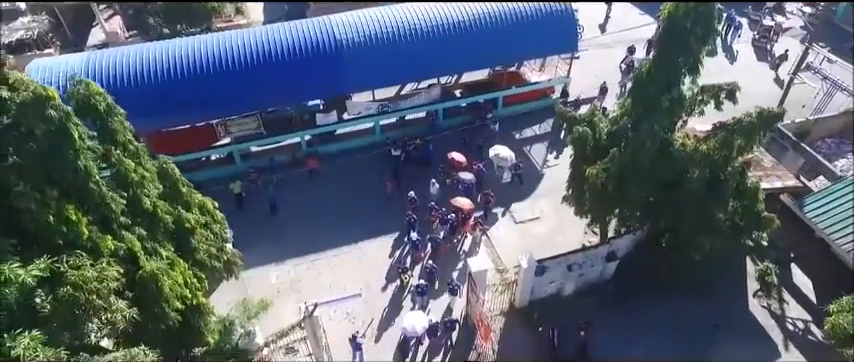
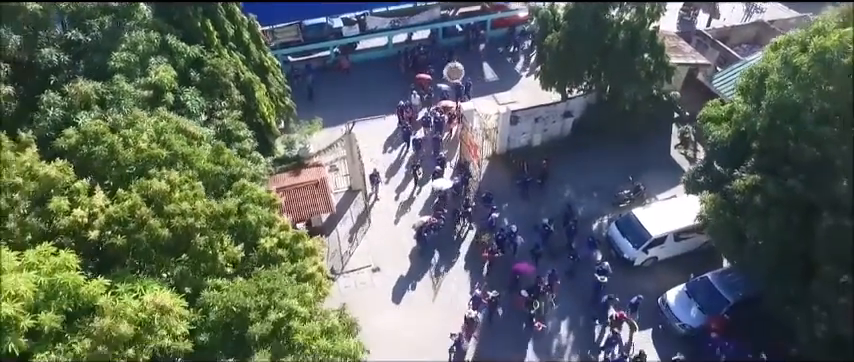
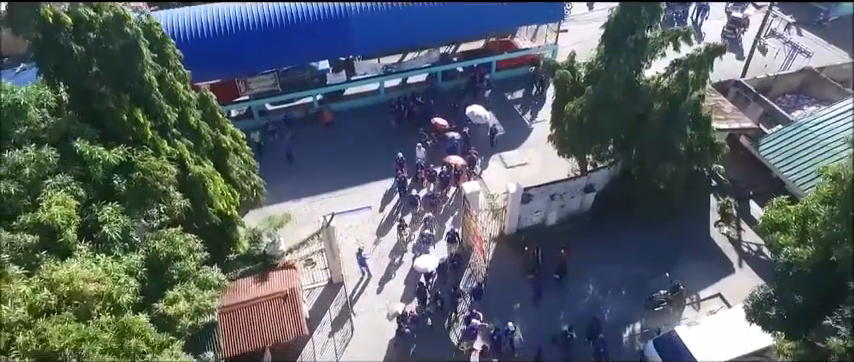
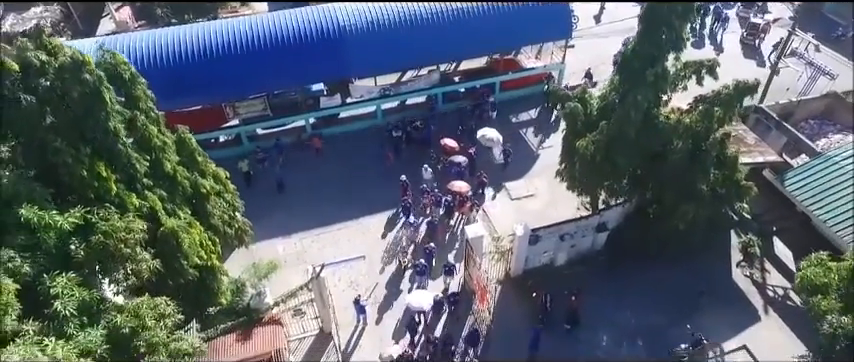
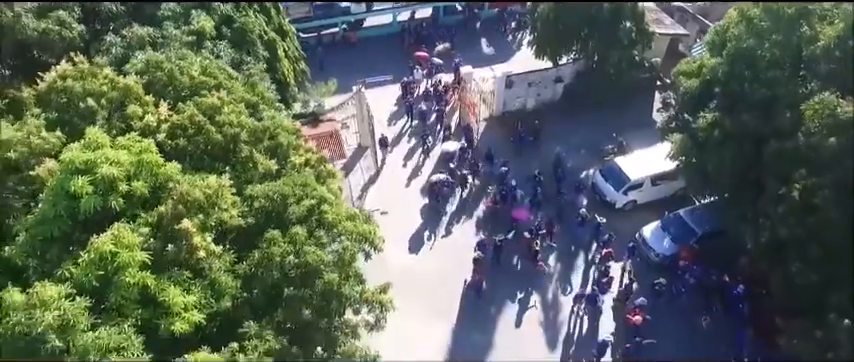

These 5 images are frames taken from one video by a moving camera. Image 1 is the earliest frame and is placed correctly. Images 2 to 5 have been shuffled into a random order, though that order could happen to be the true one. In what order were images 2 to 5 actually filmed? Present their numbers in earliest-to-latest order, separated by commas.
4, 3, 2, 5
